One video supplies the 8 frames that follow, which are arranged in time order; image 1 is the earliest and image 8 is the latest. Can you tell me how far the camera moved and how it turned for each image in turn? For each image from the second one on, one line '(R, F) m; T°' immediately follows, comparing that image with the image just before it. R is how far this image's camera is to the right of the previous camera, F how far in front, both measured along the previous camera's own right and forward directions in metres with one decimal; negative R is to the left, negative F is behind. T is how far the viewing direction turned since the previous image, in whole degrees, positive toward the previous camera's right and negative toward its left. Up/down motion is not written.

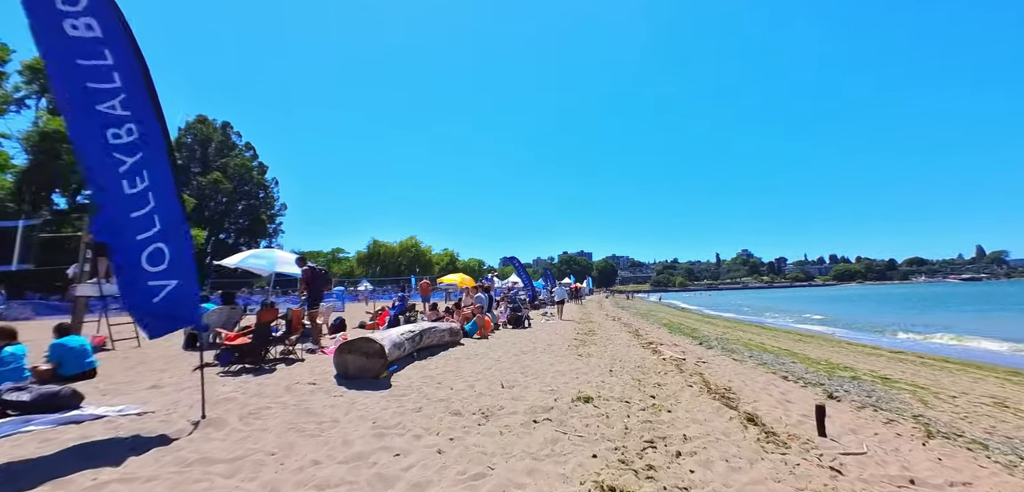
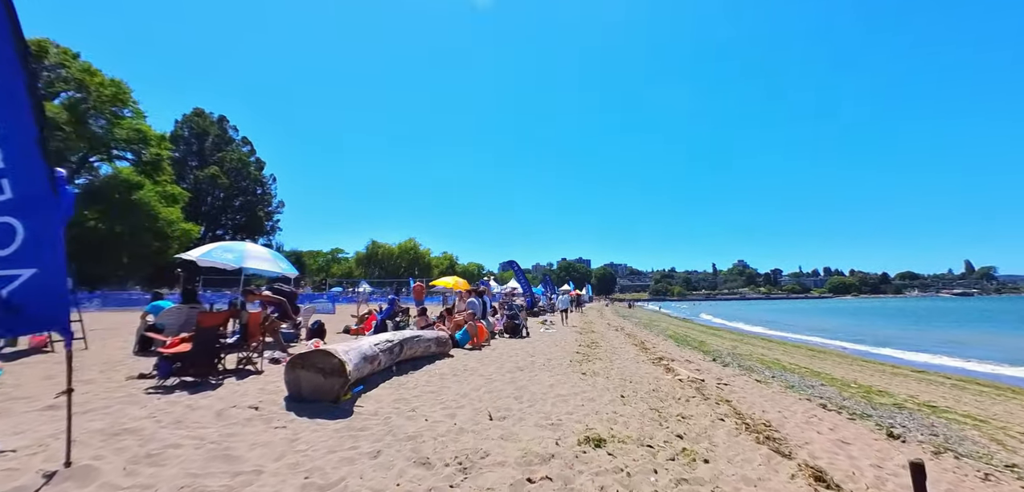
(+0.1, +1.3) m; 0°
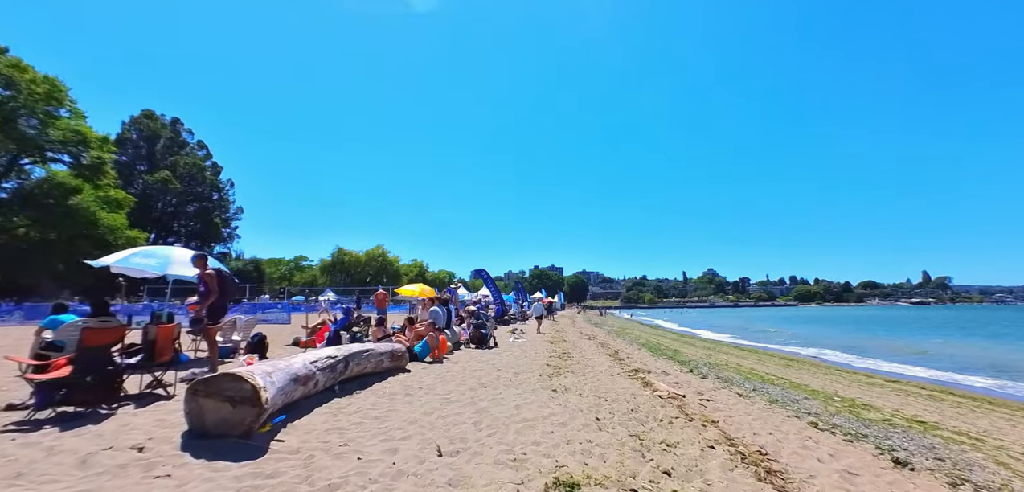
(+0.2, +0.9) m; +4°
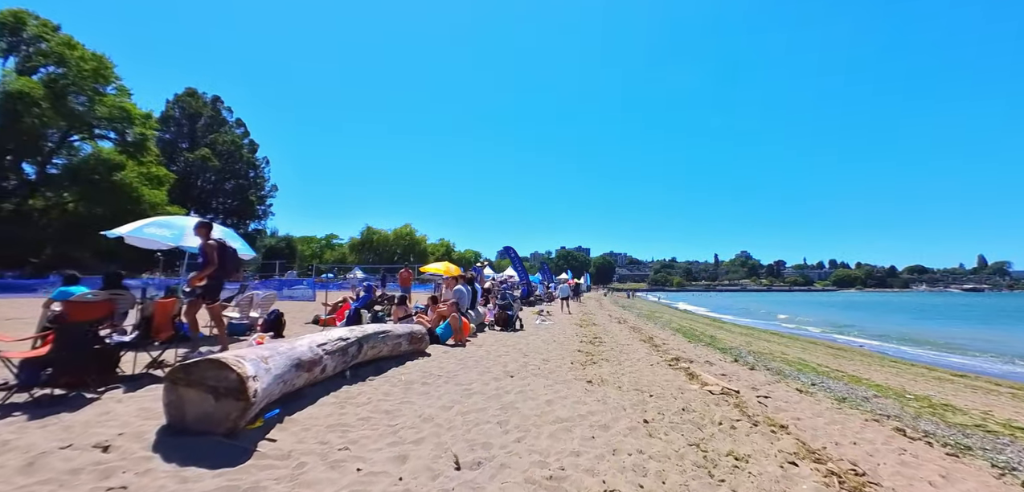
(-0.1, +0.9) m; -3°
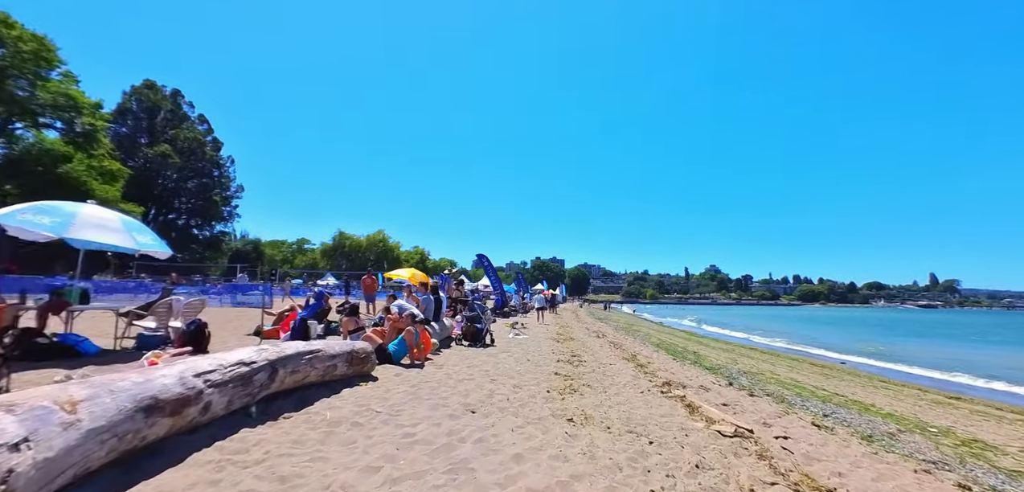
(+0.2, +1.5) m; +3°
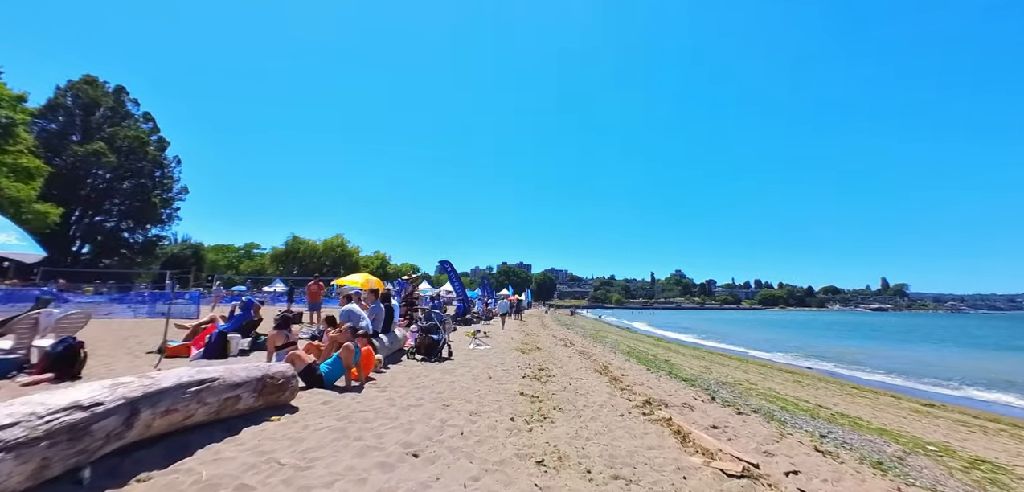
(+0.1, +1.2) m; +5°
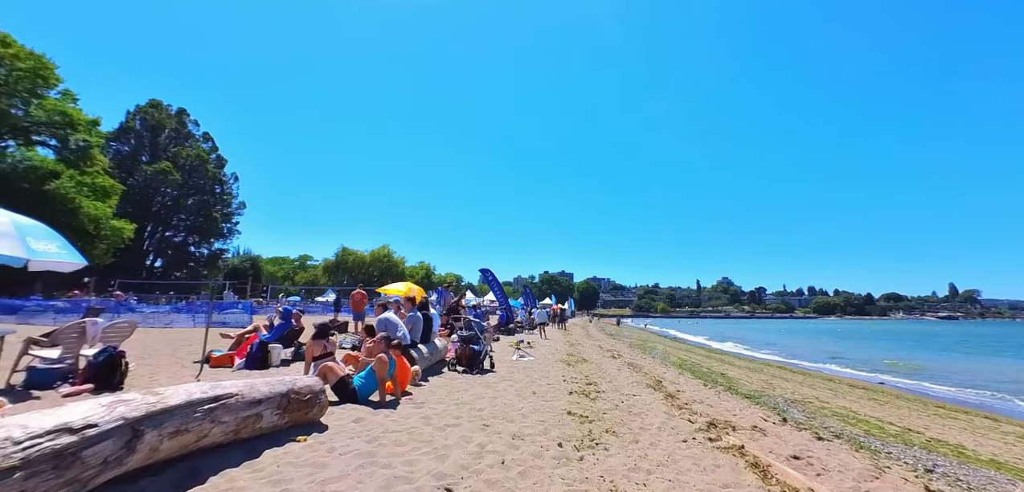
(0.0, +0.6) m; -5°
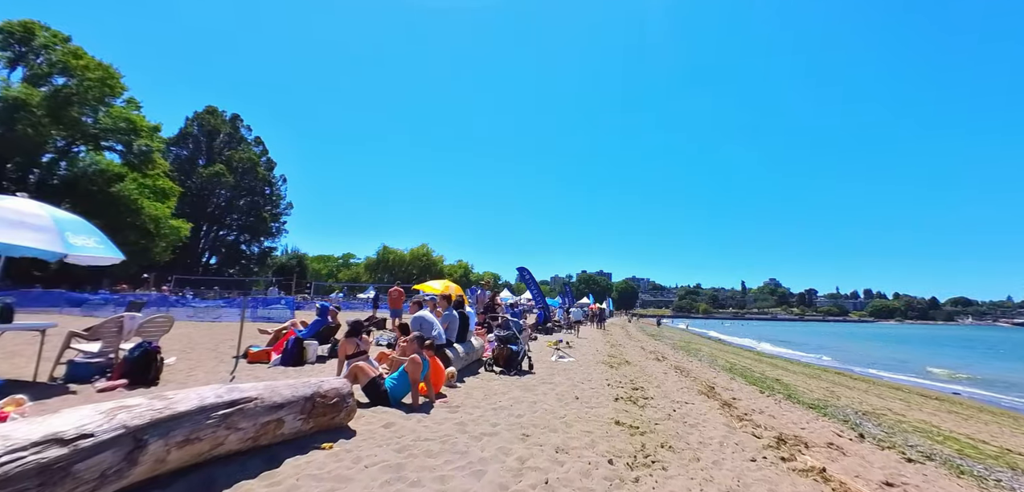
(-0.1, +0.5) m; -5°
